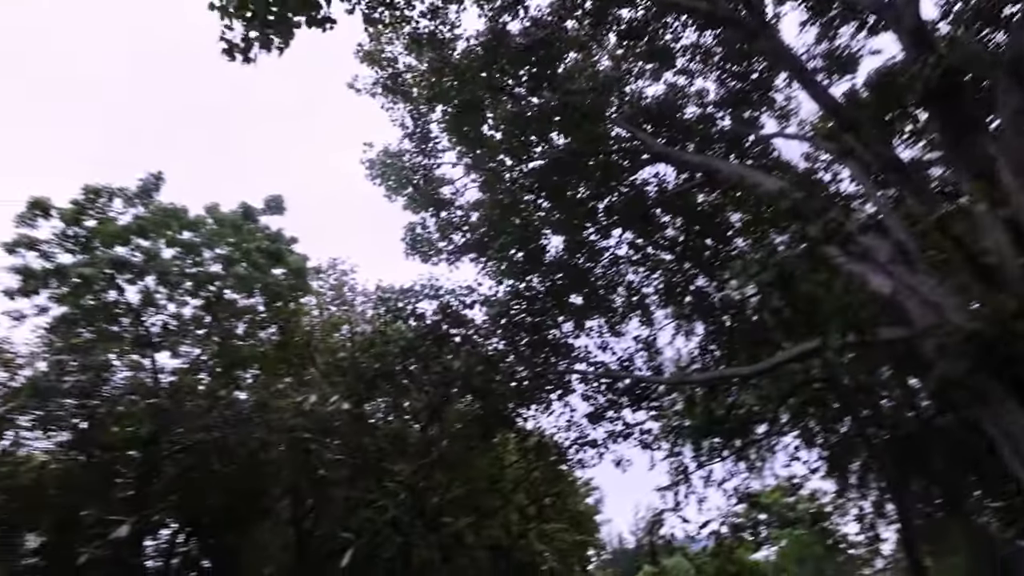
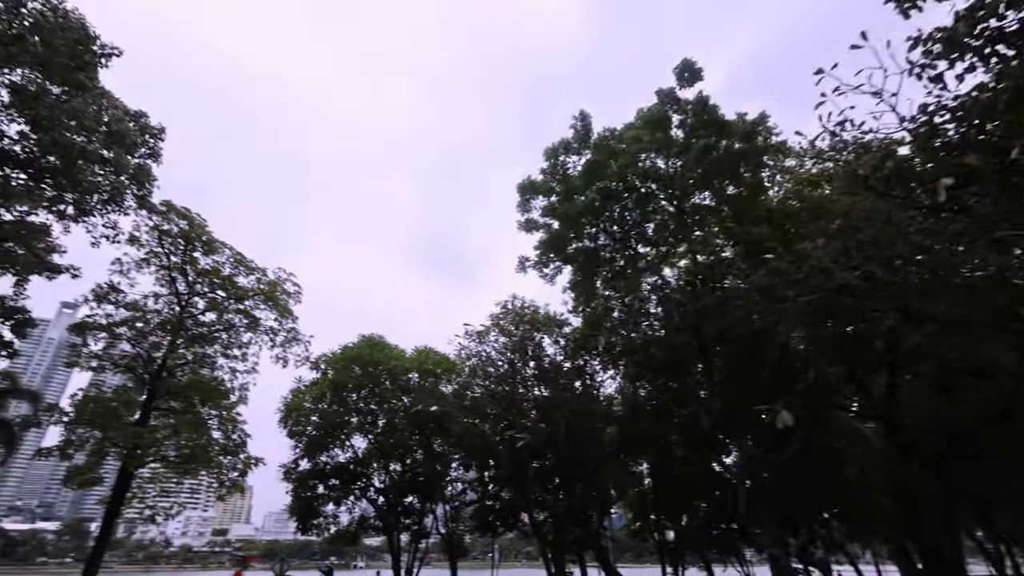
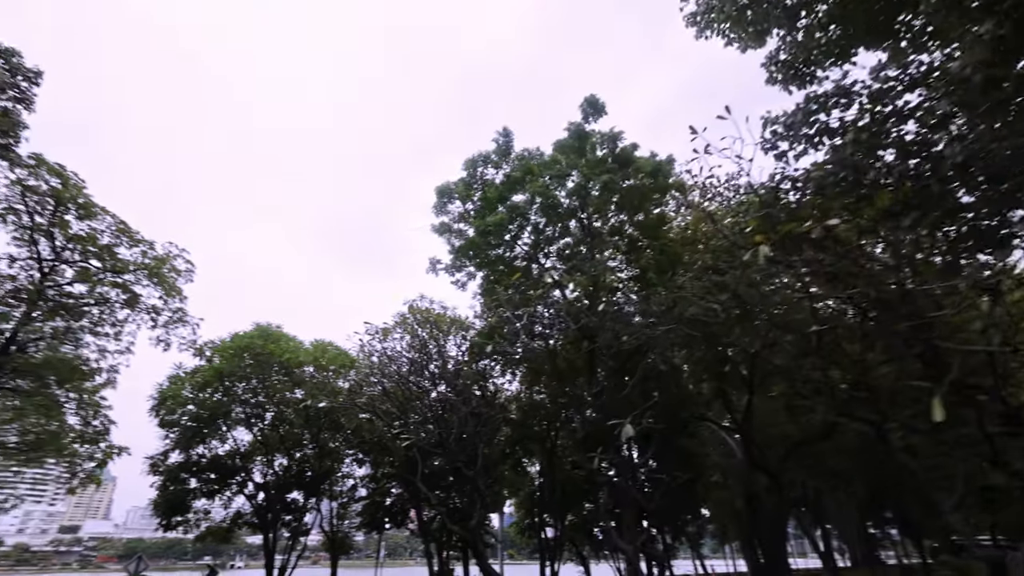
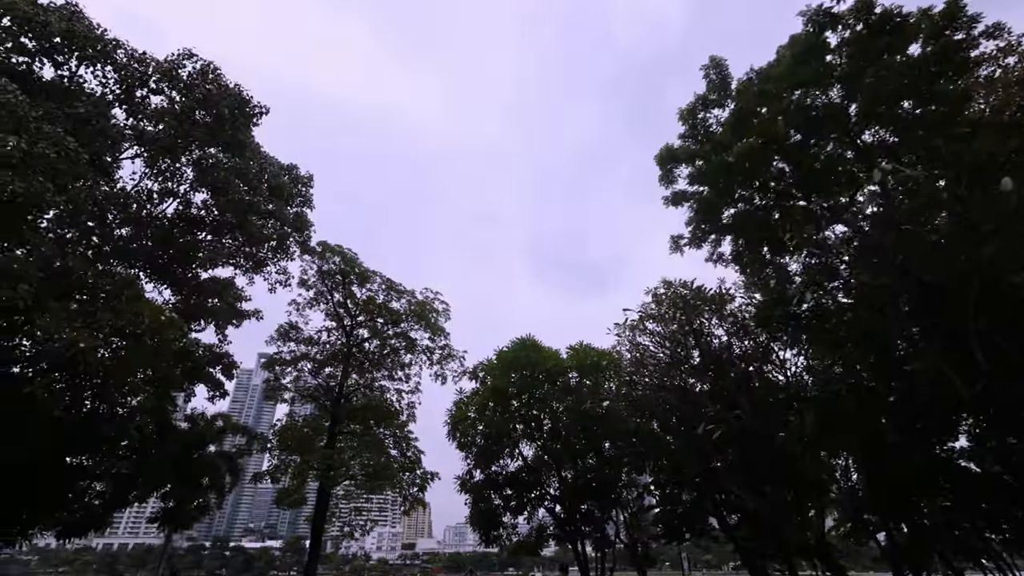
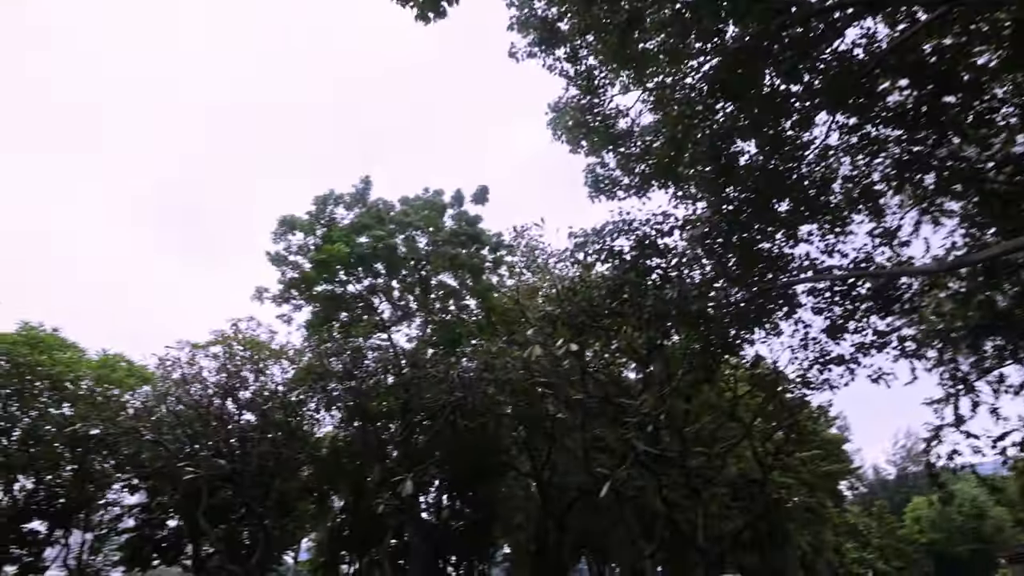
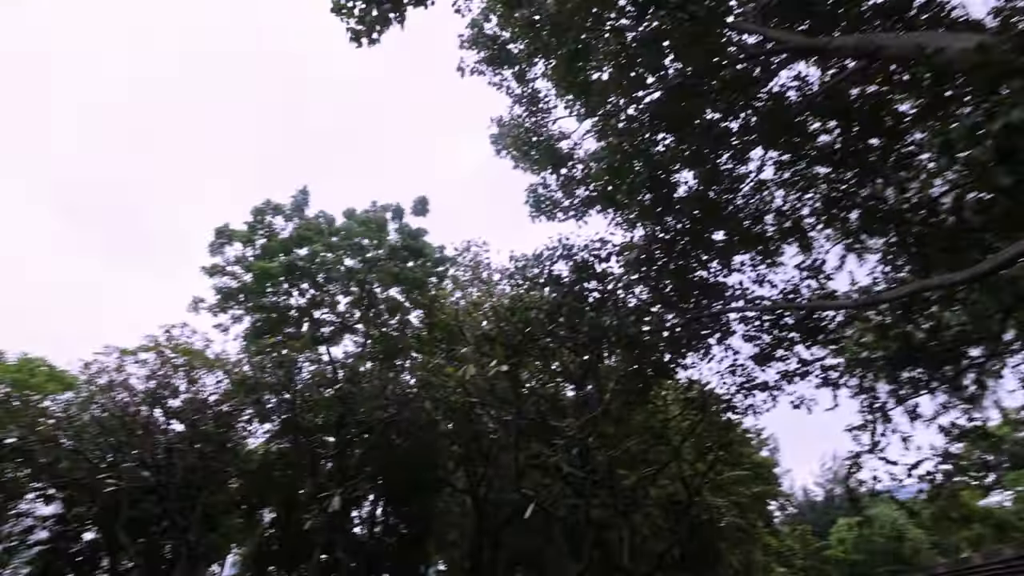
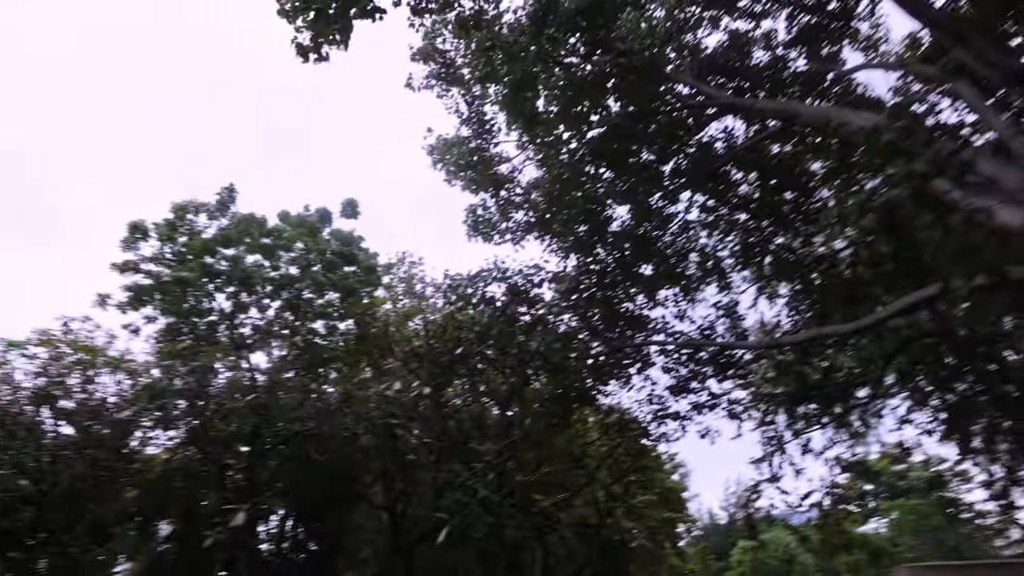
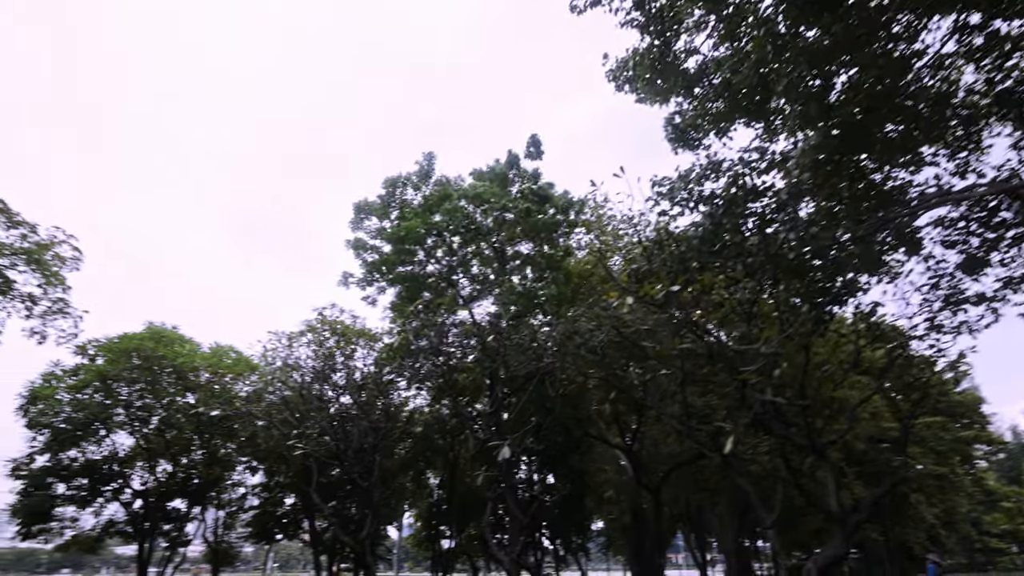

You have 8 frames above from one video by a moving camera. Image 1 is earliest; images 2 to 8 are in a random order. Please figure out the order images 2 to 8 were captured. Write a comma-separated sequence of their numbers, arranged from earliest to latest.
7, 6, 5, 8, 3, 2, 4
